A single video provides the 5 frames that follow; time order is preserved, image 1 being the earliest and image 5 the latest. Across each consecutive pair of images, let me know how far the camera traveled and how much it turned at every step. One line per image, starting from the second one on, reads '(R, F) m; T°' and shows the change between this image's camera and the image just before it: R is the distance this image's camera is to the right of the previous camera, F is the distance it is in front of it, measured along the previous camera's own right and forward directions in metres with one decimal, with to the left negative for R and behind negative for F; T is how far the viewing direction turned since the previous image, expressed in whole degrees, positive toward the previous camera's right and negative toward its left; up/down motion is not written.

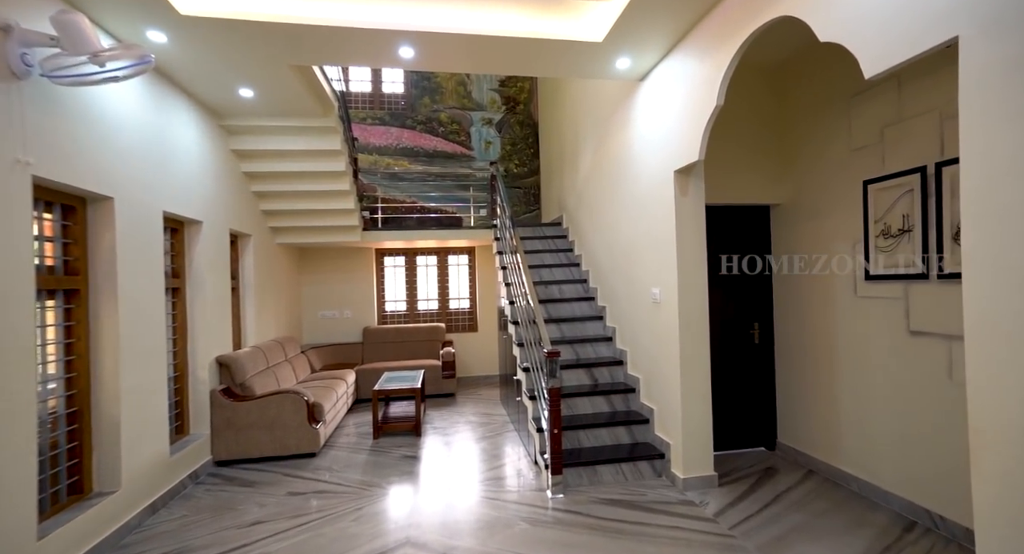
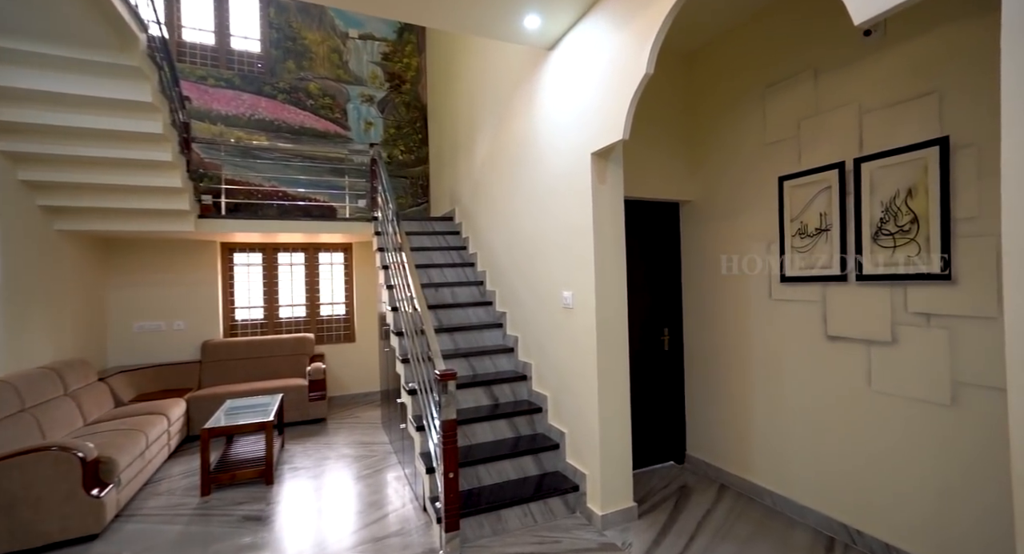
(0.0, +0.7) m; +13°
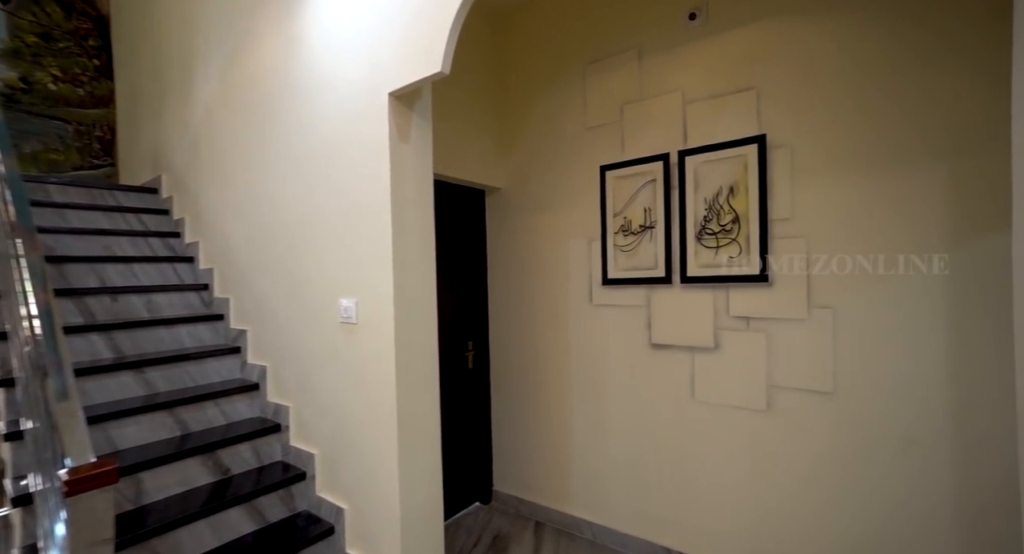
(0.0, +0.9) m; +28°
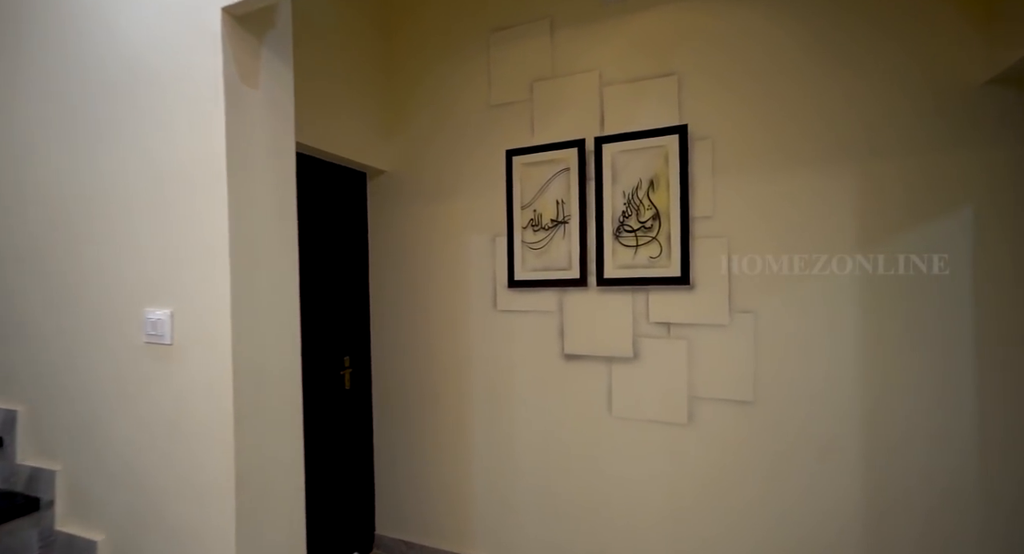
(-0.1, +0.5) m; +15°
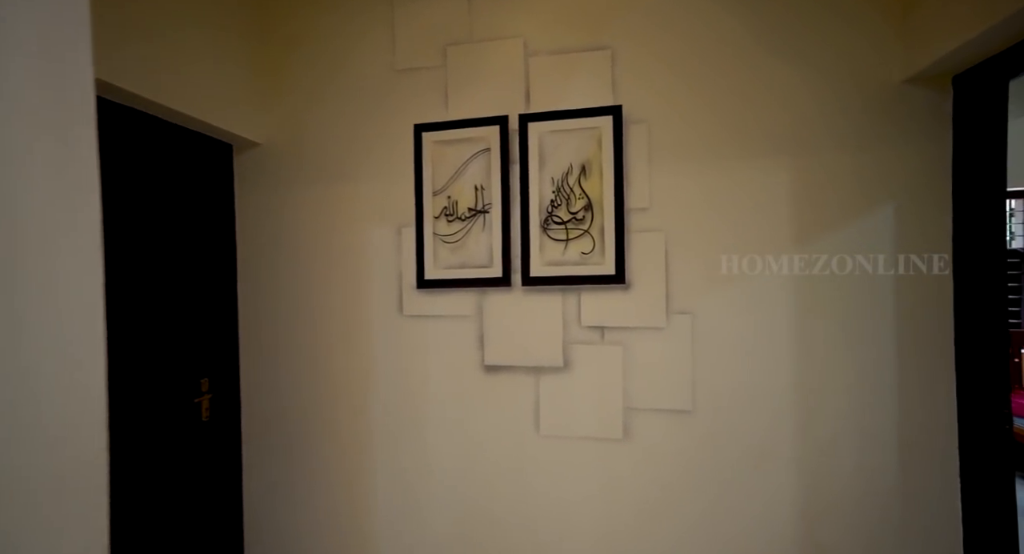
(0.0, +0.3) m; +12°
